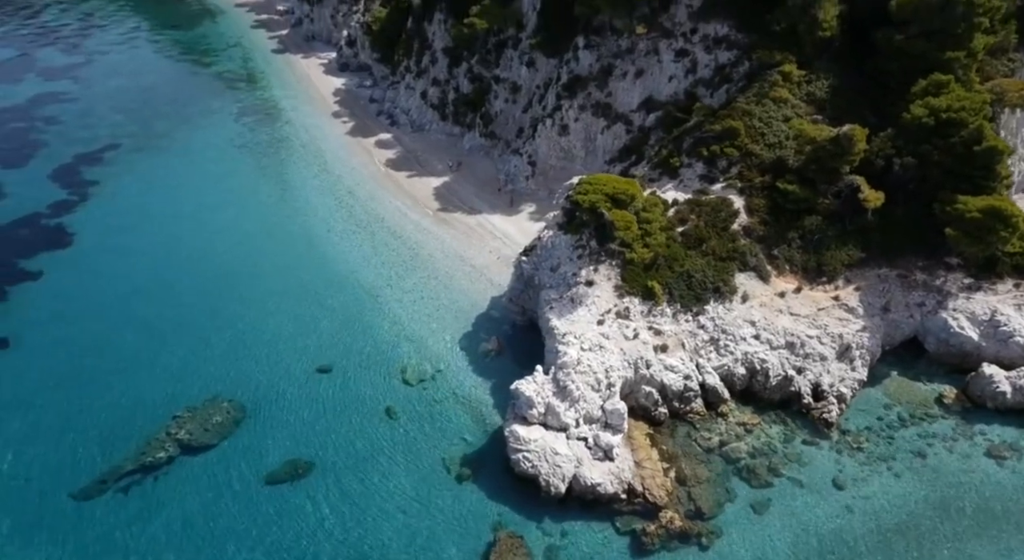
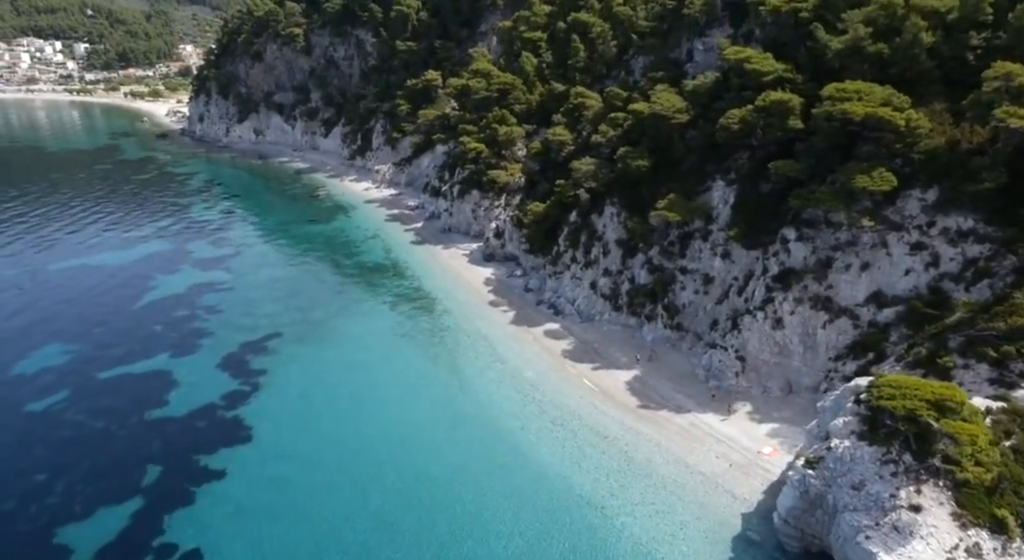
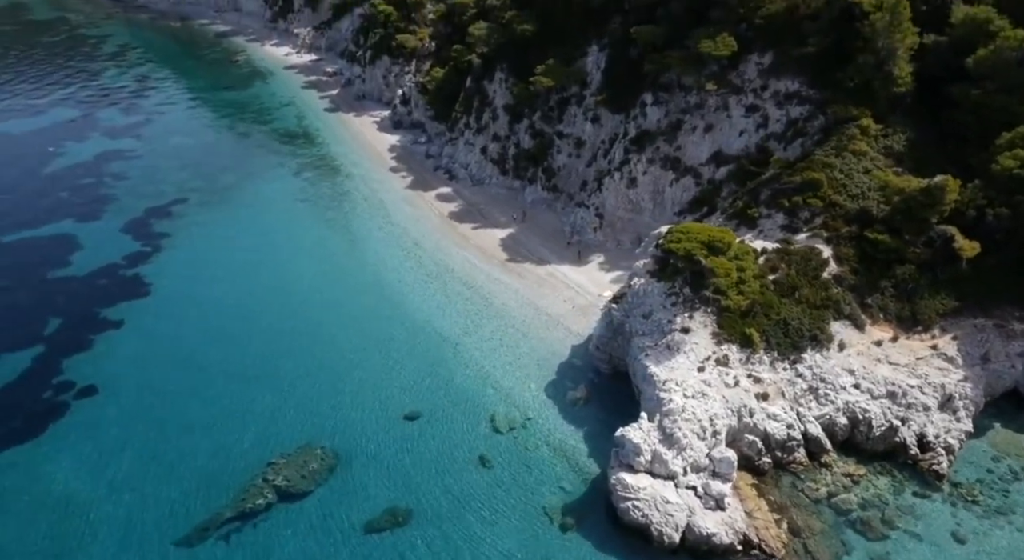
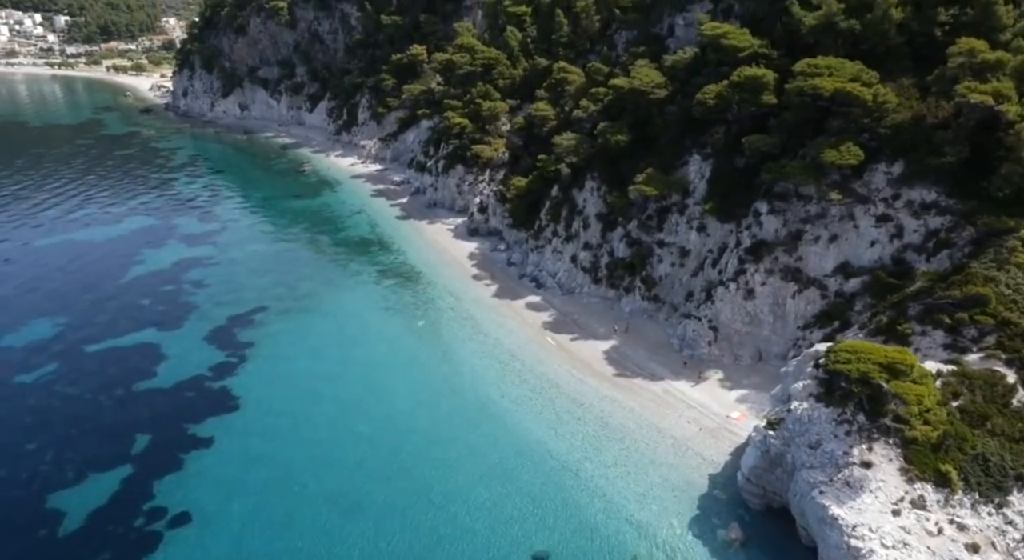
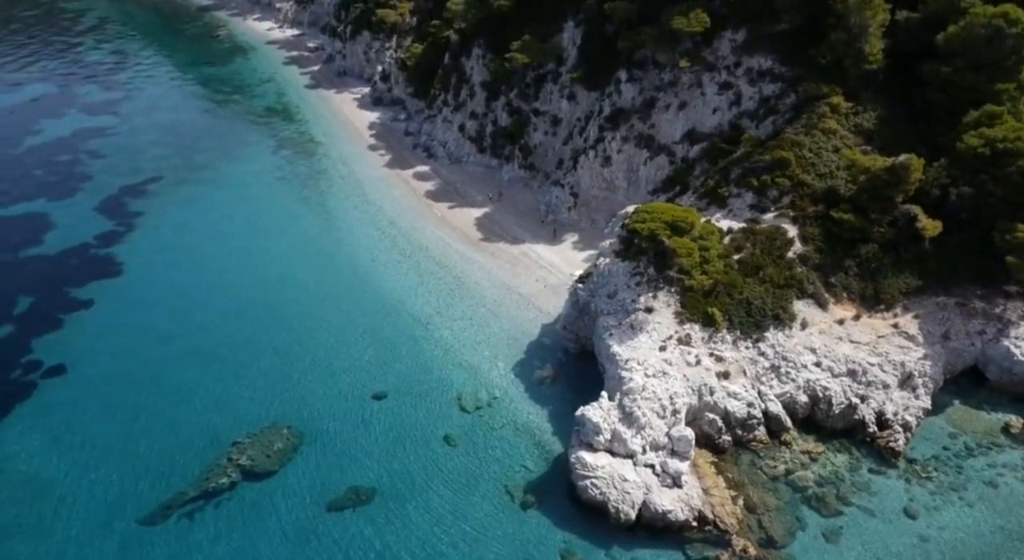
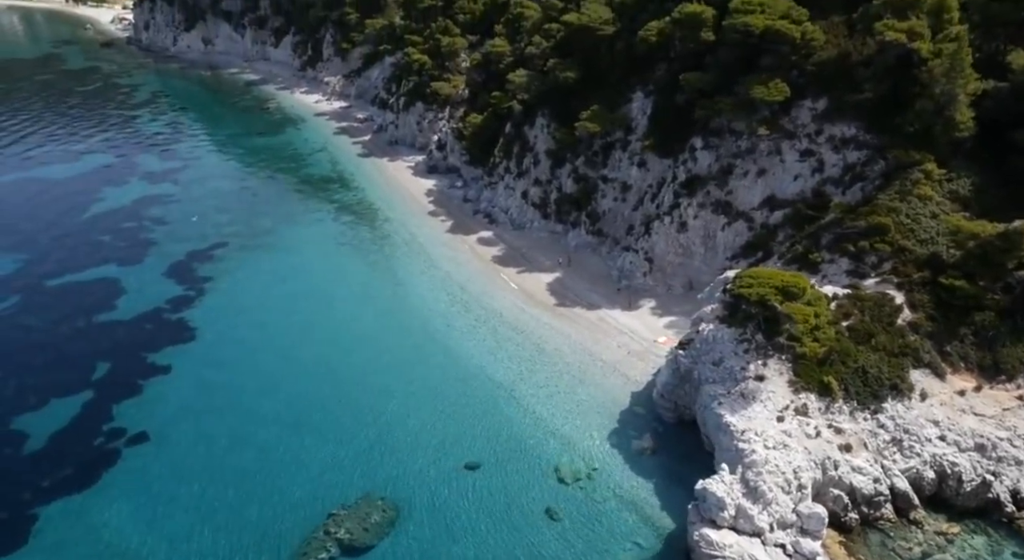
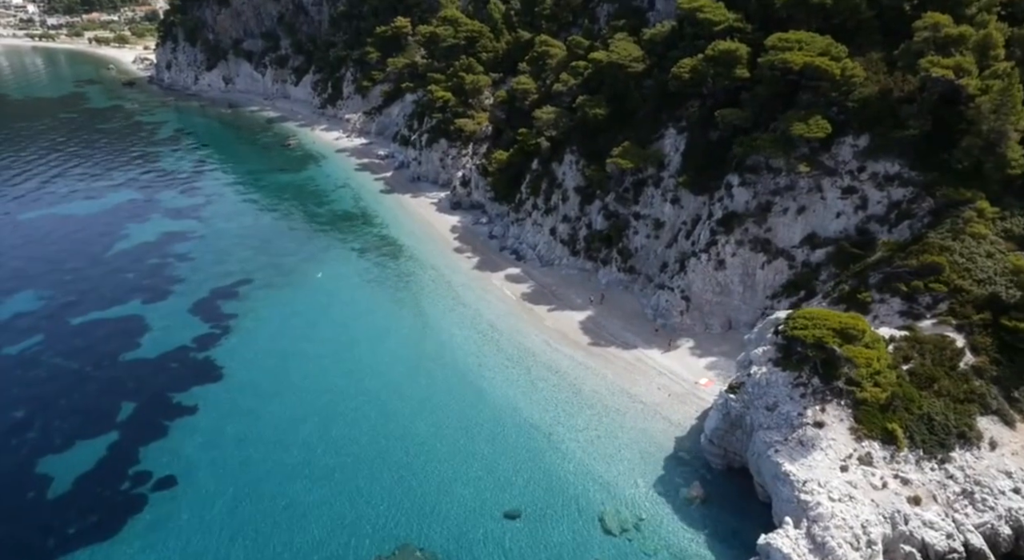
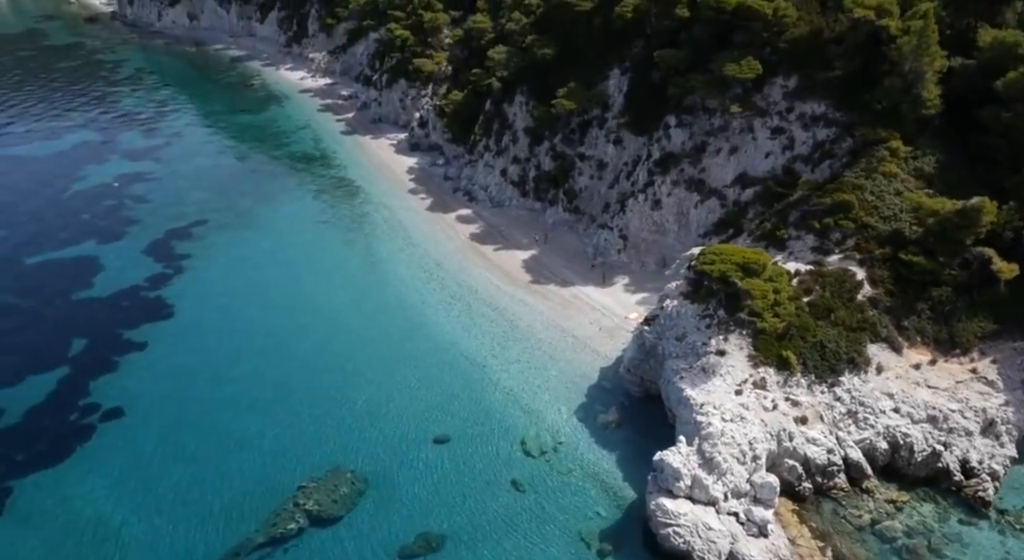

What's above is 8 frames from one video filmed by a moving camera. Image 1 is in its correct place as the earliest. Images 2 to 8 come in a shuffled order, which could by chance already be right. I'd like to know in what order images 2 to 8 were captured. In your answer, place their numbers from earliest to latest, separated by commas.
5, 3, 8, 6, 7, 4, 2
